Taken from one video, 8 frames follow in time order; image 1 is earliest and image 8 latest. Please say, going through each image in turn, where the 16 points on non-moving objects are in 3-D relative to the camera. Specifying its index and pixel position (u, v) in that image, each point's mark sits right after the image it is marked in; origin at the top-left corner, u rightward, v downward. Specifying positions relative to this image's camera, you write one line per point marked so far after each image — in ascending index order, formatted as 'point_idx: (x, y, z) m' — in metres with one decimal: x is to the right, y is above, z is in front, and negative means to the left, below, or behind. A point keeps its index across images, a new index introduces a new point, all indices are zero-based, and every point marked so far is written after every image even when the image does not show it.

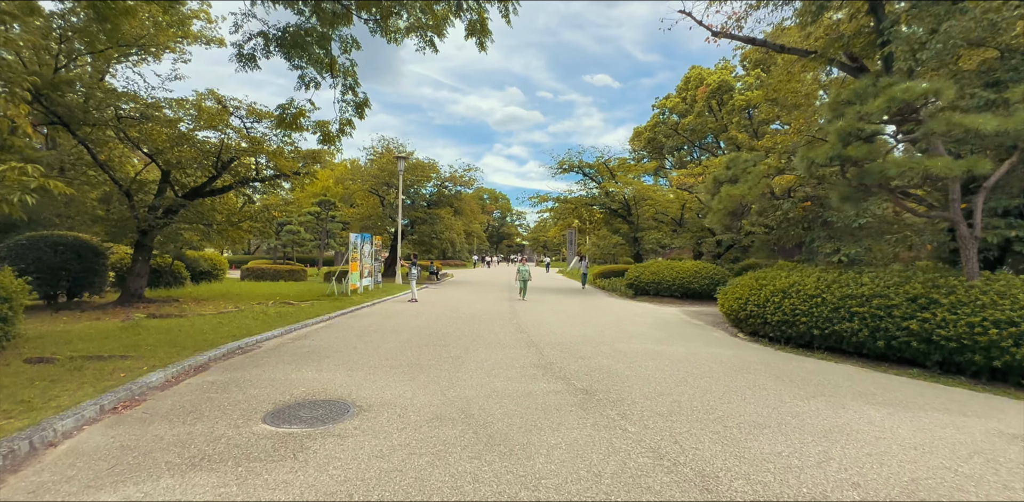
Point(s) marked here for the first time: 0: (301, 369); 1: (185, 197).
0: (-2.9, -1.6, +6.4) m
1: (-9.9, +1.6, +14.3) m
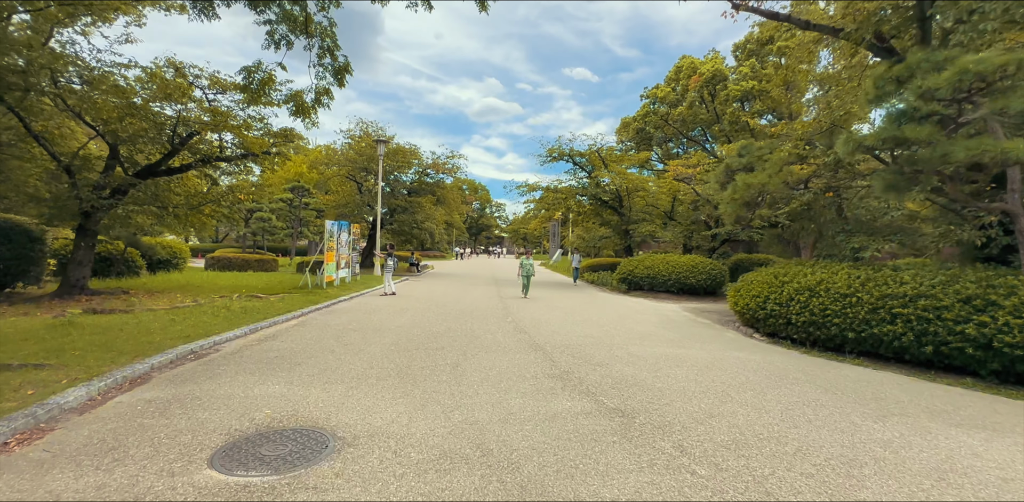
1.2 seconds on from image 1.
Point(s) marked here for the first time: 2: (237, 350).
0: (-2.7, -1.4, +5.2) m
1: (-10.0, +2.0, +12.7) m
2: (-4.0, -1.4, +6.8) m
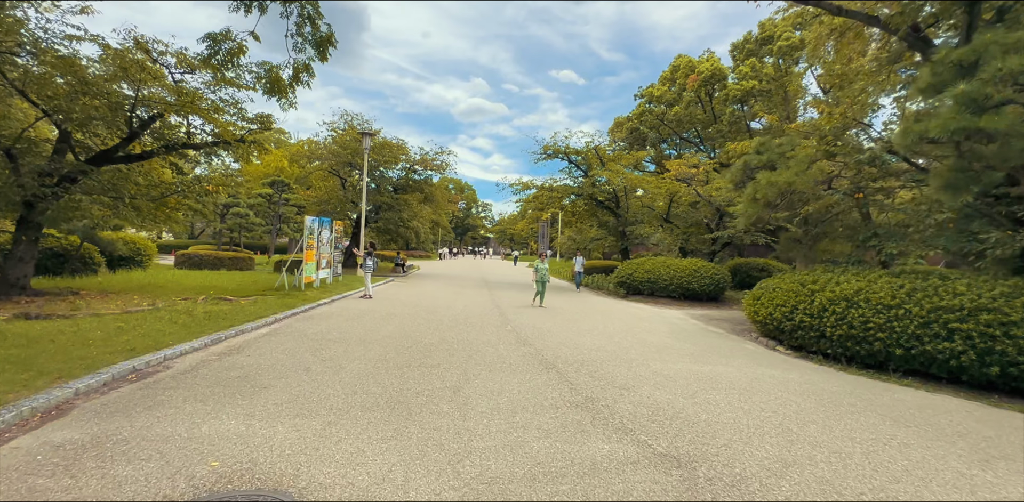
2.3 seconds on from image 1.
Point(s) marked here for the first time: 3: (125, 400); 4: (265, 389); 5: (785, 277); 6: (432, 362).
0: (-2.5, -1.4, +4.1) m
1: (-10.1, +2.1, +11.3) m
2: (-3.9, -1.4, +5.7) m
3: (-3.7, -1.4, +4.5) m
4: (-2.6, -1.4, +4.9) m
5: (+5.5, -0.5, +9.5) m
6: (-1.1, -1.5, +6.2) m
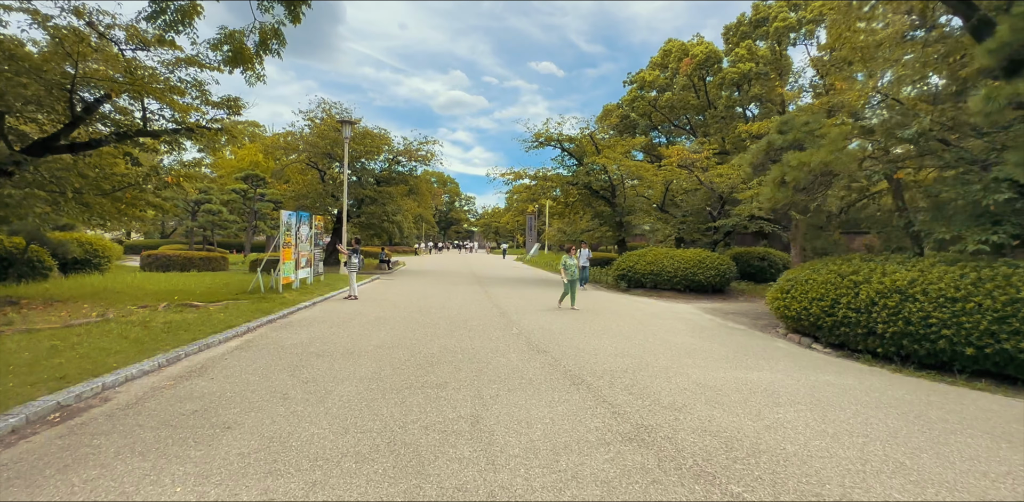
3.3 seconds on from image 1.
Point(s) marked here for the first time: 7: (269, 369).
0: (-2.2, -1.4, +3.0) m
1: (-10.1, +2.1, +9.9) m
2: (-3.6, -1.4, +4.6) m
3: (-3.4, -1.4, +3.3) m
4: (-2.3, -1.4, +3.8) m
5: (+5.6, -0.3, +8.7) m
6: (-0.8, -1.4, +5.2) m
7: (-2.9, -1.4, +5.6) m
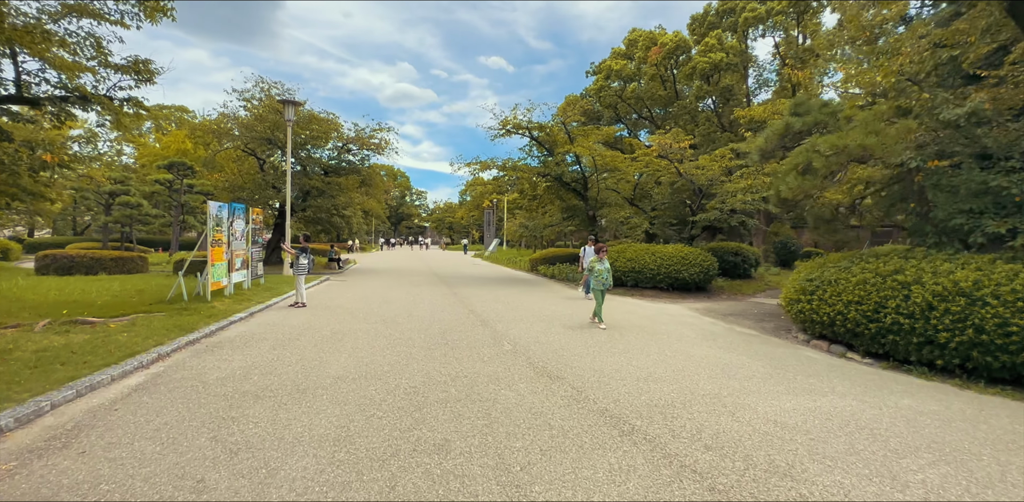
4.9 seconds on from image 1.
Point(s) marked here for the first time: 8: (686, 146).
0: (-1.8, -1.5, +1.3) m
1: (-10.3, +2.0, +7.3) m
2: (-3.3, -1.5, +2.7) m
3: (-2.9, -1.5, +1.5) m
4: (-1.9, -1.5, +2.1) m
5: (+5.4, -0.2, +7.7) m
6: (-0.6, -1.4, +3.6) m
7: (-2.7, -1.4, +3.8) m
8: (+6.4, +3.9, +17.4) m
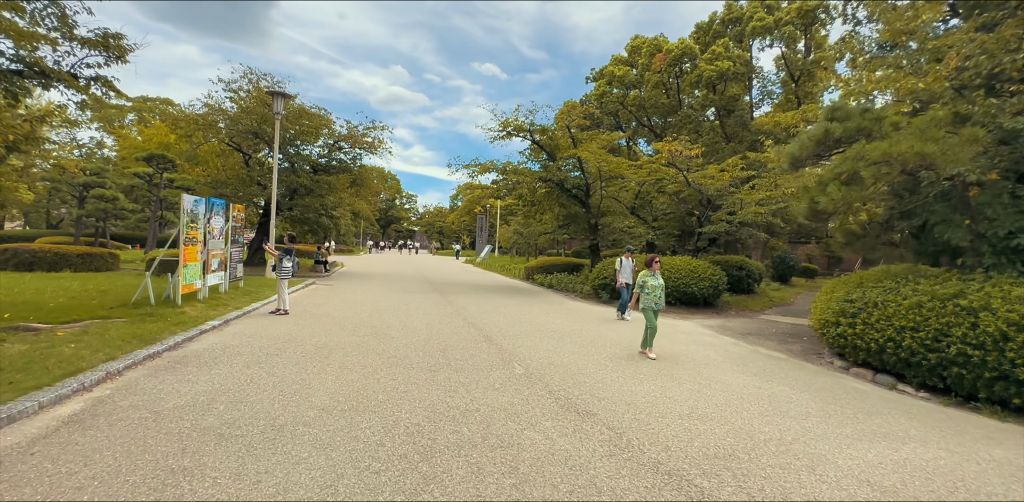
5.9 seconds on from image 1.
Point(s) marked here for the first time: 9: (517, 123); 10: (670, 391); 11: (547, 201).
0: (-1.5, -1.5, +0.4) m
1: (-10.1, +2.2, +6.2) m
2: (-3.0, -1.4, +1.7) m
3: (-2.6, -1.4, +0.6) m
4: (-1.6, -1.5, +1.2) m
5: (+5.6, -0.5, +7.0) m
6: (-0.3, -1.5, +2.7) m
7: (-2.5, -1.4, +2.9) m
8: (+6.4, +3.4, +16.7) m
9: (+0.2, +4.9, +18.2) m
10: (+1.9, -1.6, +5.6) m
11: (+1.5, +2.1, +19.6) m
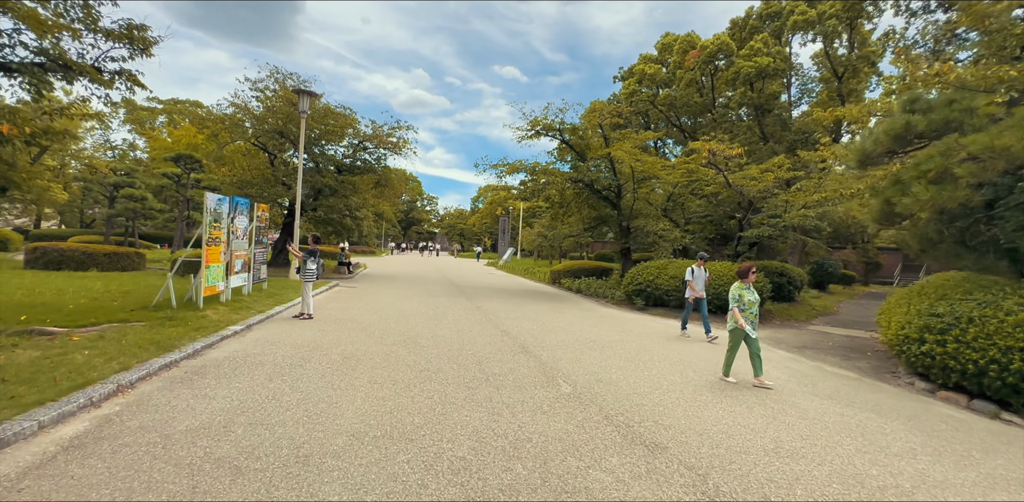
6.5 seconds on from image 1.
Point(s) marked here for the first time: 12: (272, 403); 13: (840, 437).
0: (-1.2, -1.5, -0.2) m
1: (-9.5, +2.2, +6.0) m
2: (-2.7, -1.4, +1.2) m
3: (-2.3, -1.4, +0.1) m
4: (-1.3, -1.5, +0.6) m
5: (+6.1, -0.6, +6.1) m
6: (+0.1, -1.5, +2.1) m
7: (-2.1, -1.4, +2.4) m
8: (+7.4, +3.2, +15.9) m
9: (+1.3, +4.8, +17.6) m
10: (+2.4, -1.7, +4.9) m
11: (+2.6, +2.0, +19.0) m
12: (-2.2, -1.4, +4.4) m
13: (+3.1, -1.7, +4.5) m
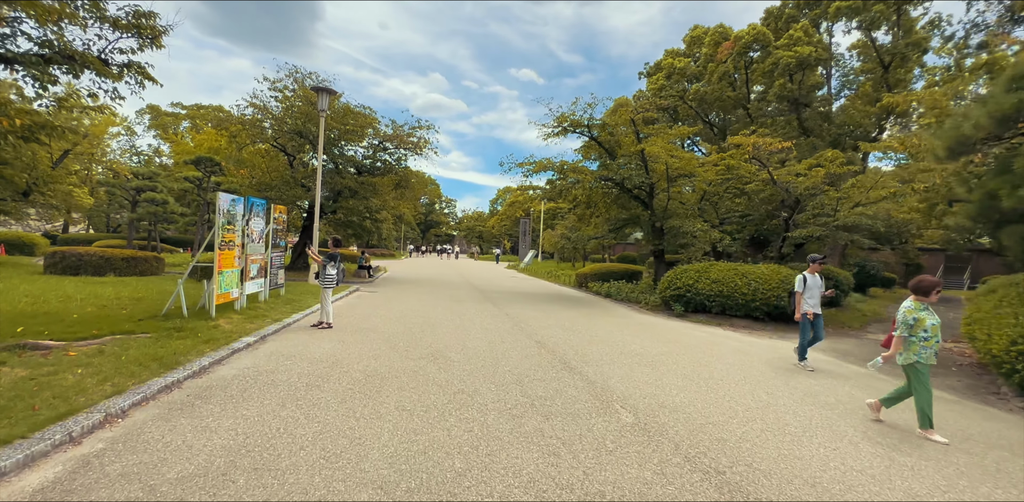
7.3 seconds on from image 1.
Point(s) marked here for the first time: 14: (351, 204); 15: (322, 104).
0: (-0.9, -1.5, -1.0) m
1: (-9.0, +2.1, +5.6) m
2: (-2.3, -1.5, +0.5) m
3: (-2.0, -1.5, -0.7) m
4: (-1.0, -1.5, -0.2) m
5: (+6.7, -0.6, +5.1) m
6: (+0.4, -1.5, +1.3) m
7: (-1.7, -1.5, +1.6) m
8: (+8.3, +3.2, +14.8) m
9: (+2.2, +4.7, +16.7) m
10: (+2.8, -1.7, +4.0) m
11: (+3.5, +1.9, +18.0) m
12: (-1.8, -1.5, +3.7) m
13: (+3.6, -1.8, +3.6) m
14: (-6.7, +1.9, +19.8) m
15: (-6.3, +4.9, +15.8) m
